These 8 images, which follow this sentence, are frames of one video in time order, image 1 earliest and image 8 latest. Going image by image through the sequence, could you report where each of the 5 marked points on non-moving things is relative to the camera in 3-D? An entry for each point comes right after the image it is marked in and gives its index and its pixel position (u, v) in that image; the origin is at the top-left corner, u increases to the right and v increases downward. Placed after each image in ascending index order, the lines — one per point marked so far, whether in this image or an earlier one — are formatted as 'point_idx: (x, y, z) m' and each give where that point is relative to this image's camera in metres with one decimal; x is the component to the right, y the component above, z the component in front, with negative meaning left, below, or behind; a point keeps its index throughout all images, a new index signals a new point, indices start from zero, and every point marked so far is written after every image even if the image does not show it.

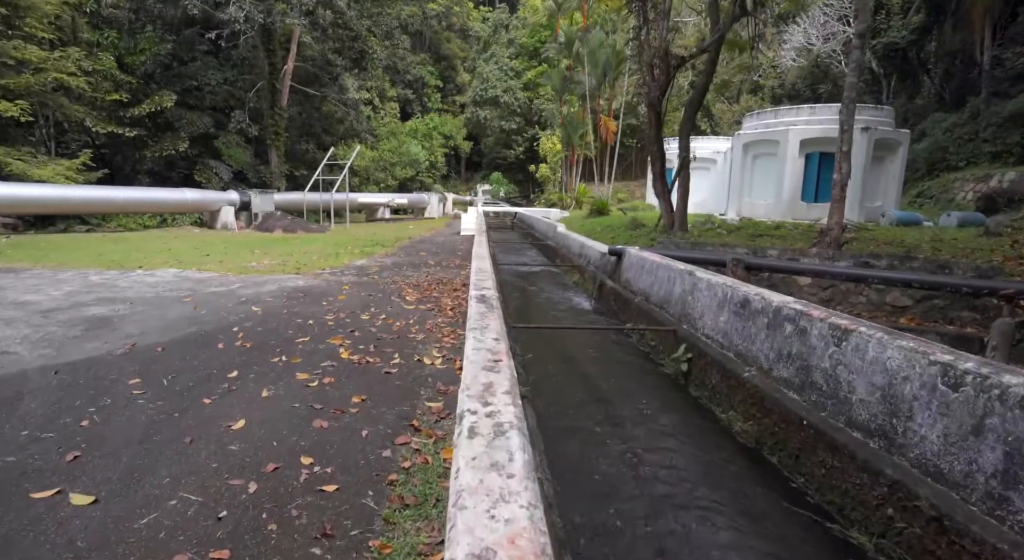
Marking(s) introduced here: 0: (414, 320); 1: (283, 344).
0: (-1.0, -0.4, +5.4) m
1: (-1.8, -0.5, +4.4) m
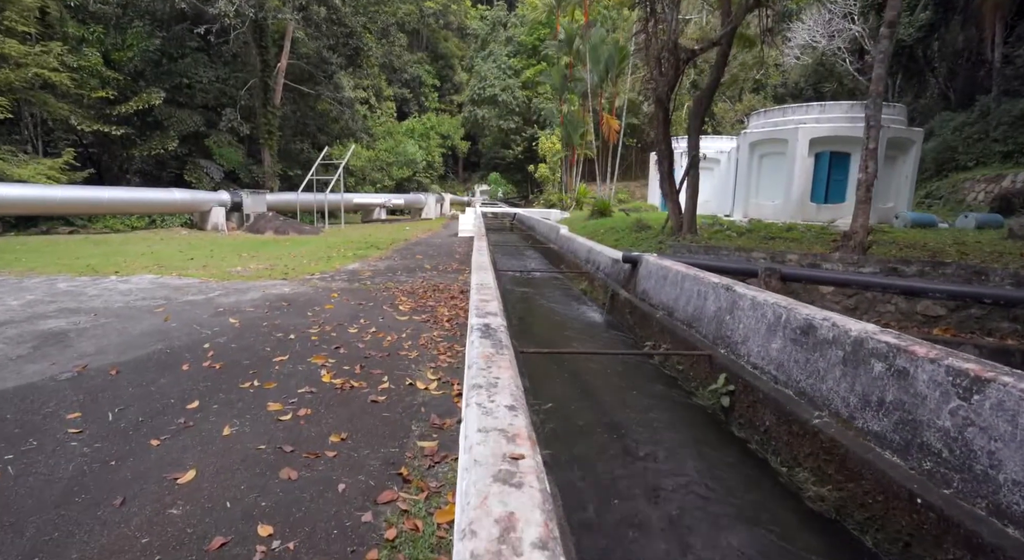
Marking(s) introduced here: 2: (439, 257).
0: (-0.9, -0.5, +4.9) m
1: (-1.8, -0.6, +3.9) m
2: (-1.5, +0.5, +11.3) m
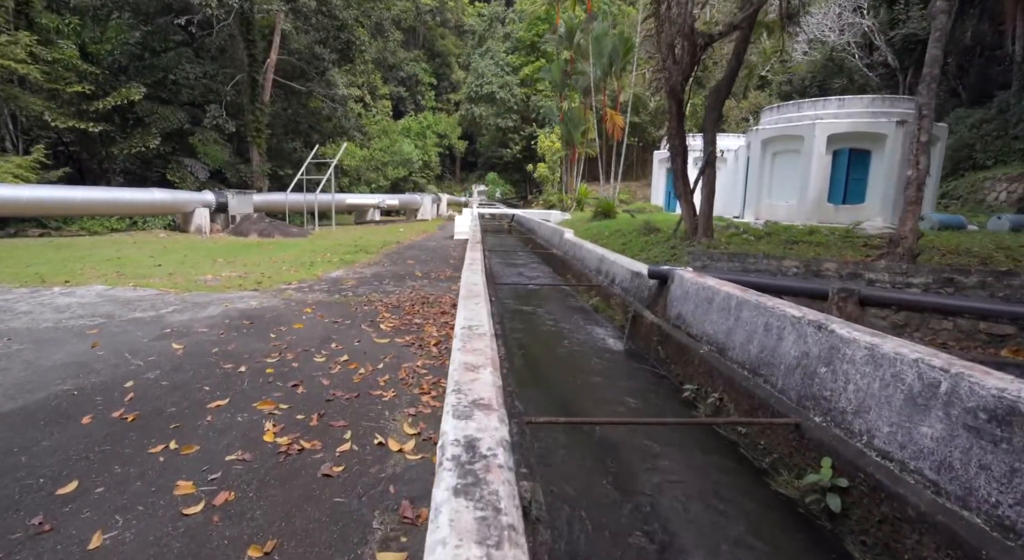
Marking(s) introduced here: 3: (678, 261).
0: (-0.9, -0.6, +4.1) m
1: (-1.8, -0.7, +3.0) m
2: (-1.5, +0.3, +10.5) m
3: (+2.3, +0.3, +7.8) m
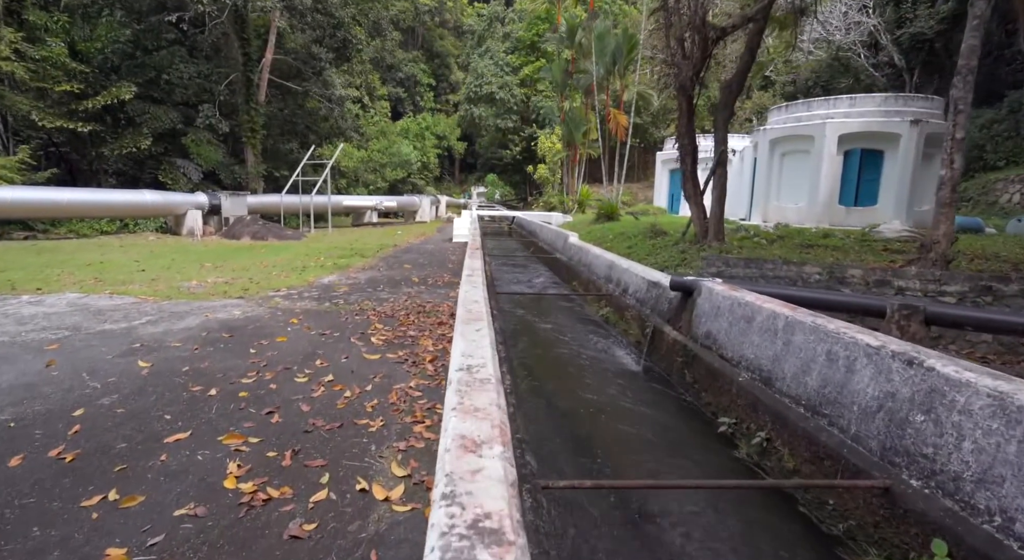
0: (-0.9, -0.7, +3.6) m
1: (-1.7, -0.8, +2.6) m
2: (-1.5, +0.2, +10.0) m
3: (+2.4, +0.2, +7.4) m
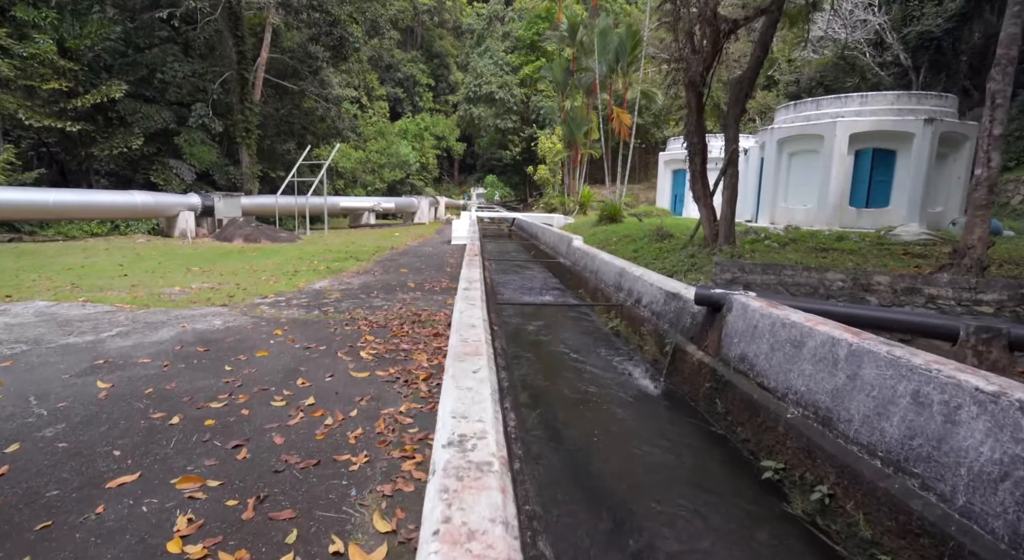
0: (-0.9, -0.8, +3.2) m
1: (-1.7, -0.8, +2.2) m
2: (-1.5, +0.2, +9.6) m
3: (+2.4, +0.1, +7.0) m
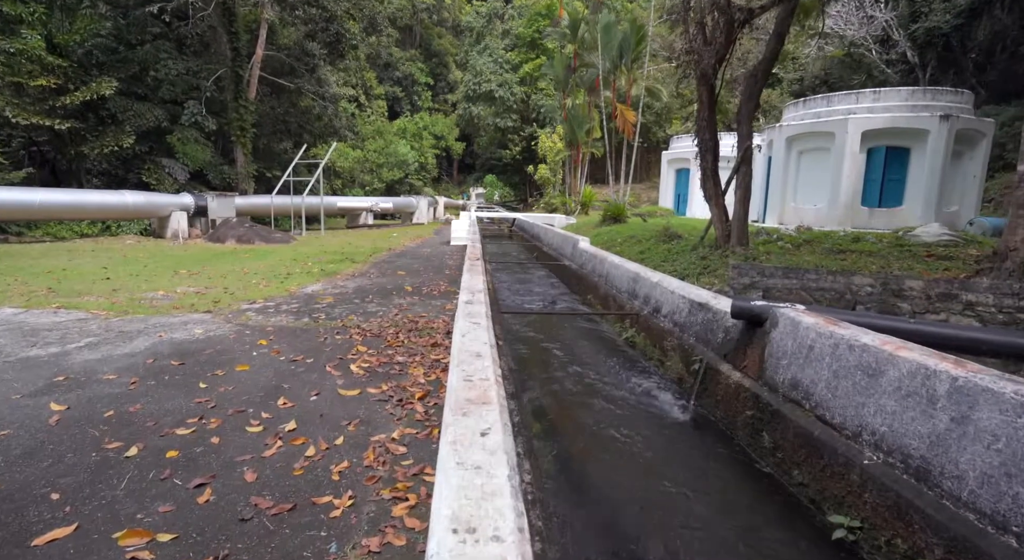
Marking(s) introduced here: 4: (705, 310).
0: (-0.8, -0.8, +2.8) m
1: (-1.7, -0.9, +1.8) m
2: (-1.5, +0.1, +9.2) m
3: (+2.4, +0.1, +6.6) m
4: (+1.1, -0.2, +3.3) m
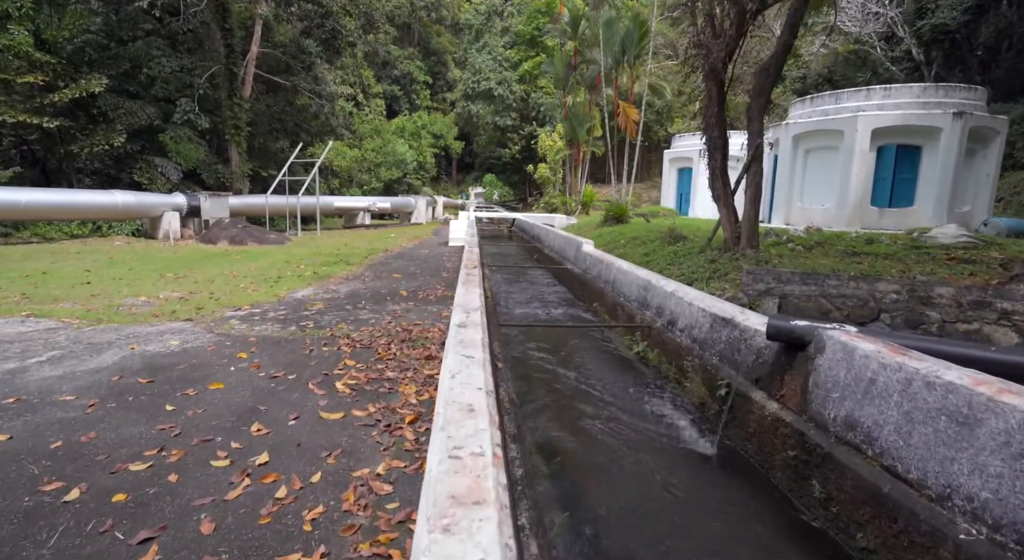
0: (-0.8, -0.9, +2.5) m
1: (-1.7, -1.0, +1.5) m
2: (-1.5, +0.1, +8.9) m
3: (+2.4, 0.0, +6.3) m
4: (+1.1, -0.2, +3.0) m
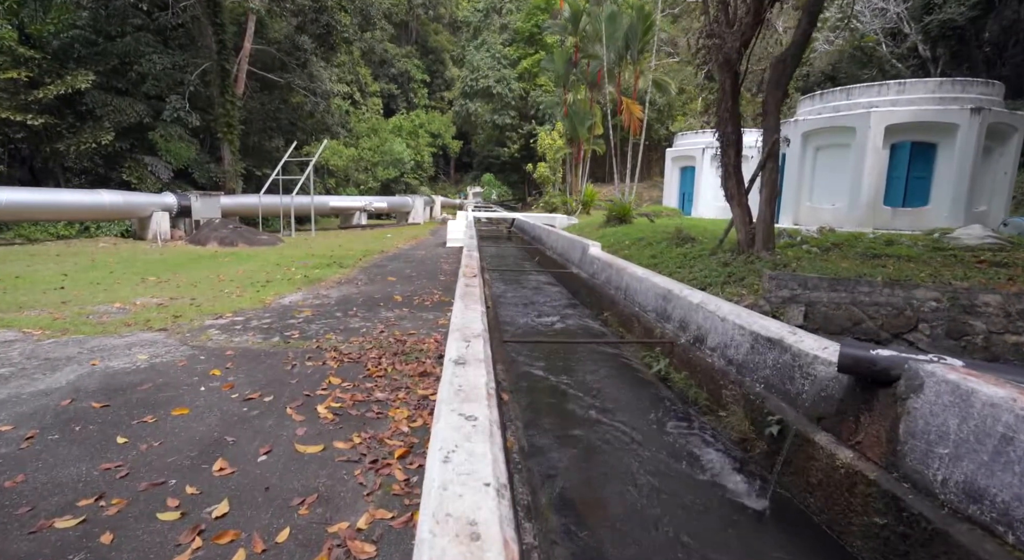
0: (-0.8, -0.9, +2.1) m
1: (-1.6, -1.0, +1.0) m
2: (-1.4, 0.0, +8.5) m
3: (+2.4, 0.0, +5.9) m
4: (+1.2, -0.3, +2.5) m
